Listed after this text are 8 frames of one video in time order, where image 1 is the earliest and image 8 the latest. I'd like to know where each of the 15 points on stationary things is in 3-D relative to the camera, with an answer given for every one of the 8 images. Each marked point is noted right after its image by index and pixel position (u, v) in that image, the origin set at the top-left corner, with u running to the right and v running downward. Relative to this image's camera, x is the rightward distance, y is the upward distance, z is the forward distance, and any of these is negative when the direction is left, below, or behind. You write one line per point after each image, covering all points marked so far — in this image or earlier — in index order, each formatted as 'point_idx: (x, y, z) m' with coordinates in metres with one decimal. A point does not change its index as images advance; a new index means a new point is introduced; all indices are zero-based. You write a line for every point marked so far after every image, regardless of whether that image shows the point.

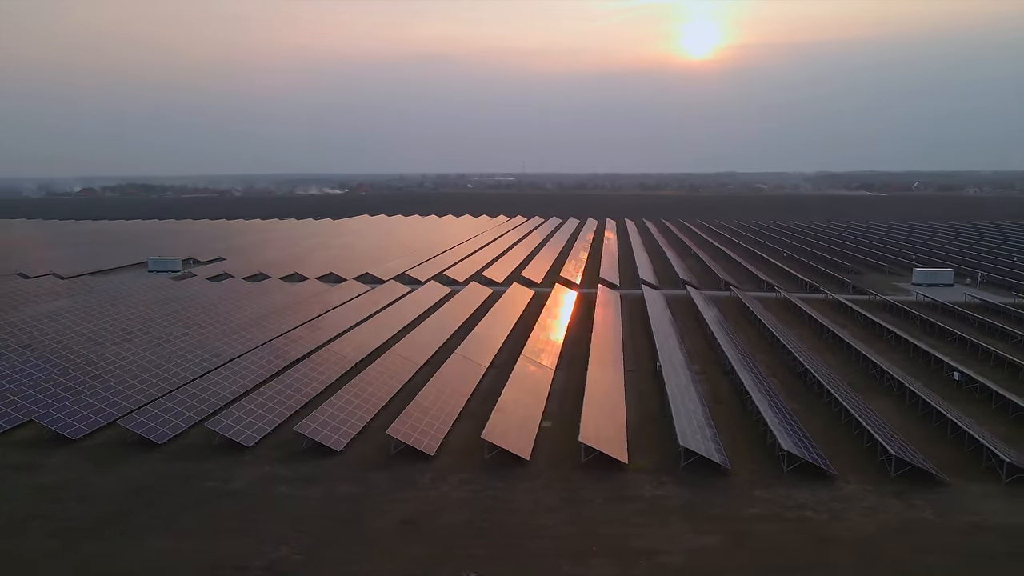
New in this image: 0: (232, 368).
0: (-6.2, -1.7, +16.3) m
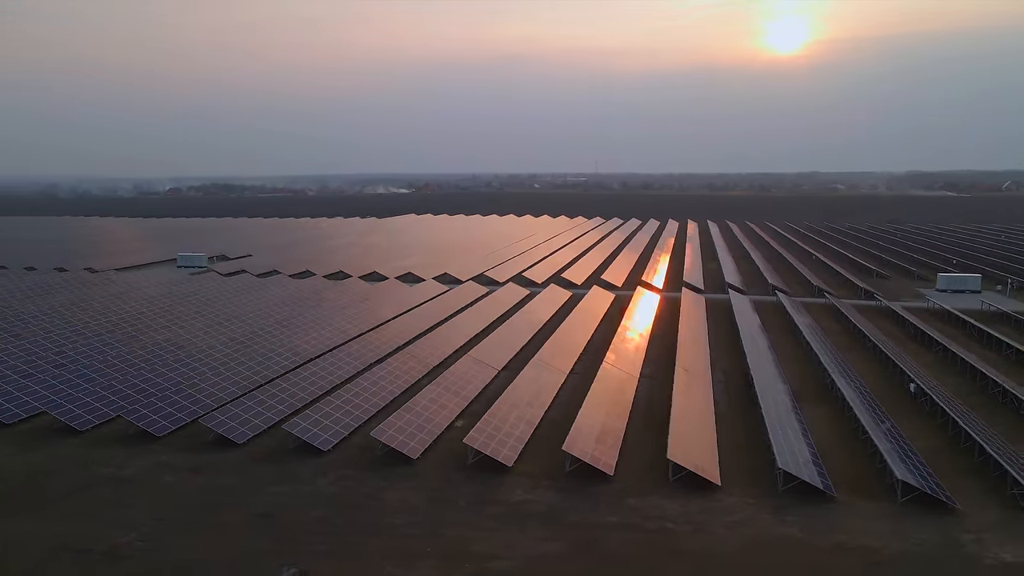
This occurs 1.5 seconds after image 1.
0: (-7.5, -1.6, +17.0) m
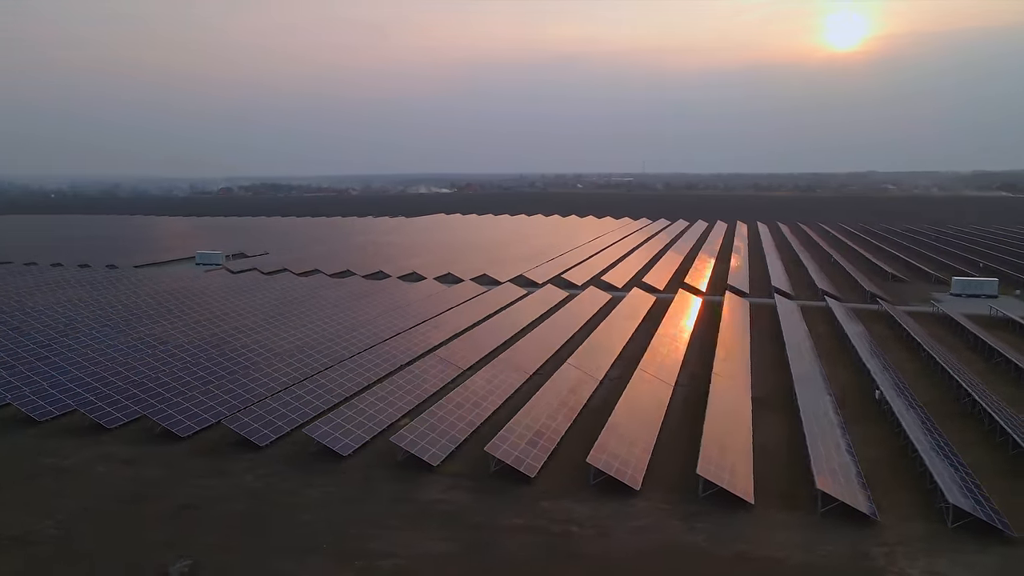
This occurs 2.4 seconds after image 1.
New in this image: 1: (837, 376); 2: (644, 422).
0: (-8.3, -1.6, +17.4) m
1: (+7.2, -2.0, +16.4) m
2: (+2.2, -2.3, +12.5) m
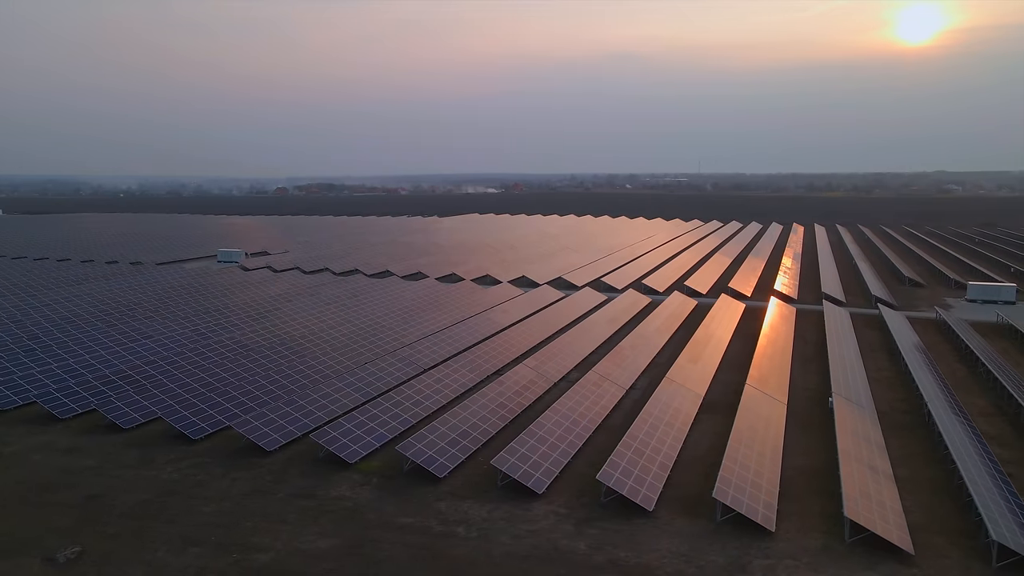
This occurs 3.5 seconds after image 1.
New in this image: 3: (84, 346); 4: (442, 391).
0: (-9.1, -1.5, +18.0) m
1: (+6.2, -2.0, +15.9) m
2: (+1.0, -2.3, +12.4) m
3: (-10.7, -1.4, +18.3) m
4: (-1.4, -2.0, +14.7) m
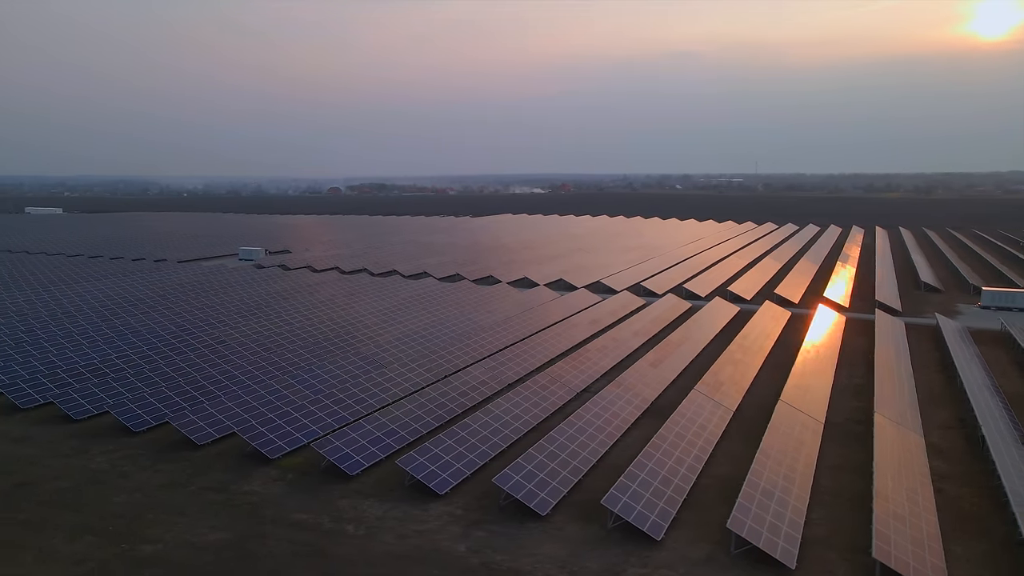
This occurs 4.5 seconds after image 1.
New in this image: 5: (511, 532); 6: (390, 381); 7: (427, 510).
0: (-9.9, -1.4, +18.7) m
1: (+5.2, -2.1, +15.5) m
2: (-0.3, -2.4, +12.4) m
3: (-11.4, -1.3, +19.1) m
4: (-2.5, -2.0, +14.8) m
5: (0.0, -3.1, +9.4) m
6: (-2.5, -1.9, +15.2) m
7: (-1.2, -3.0, +10.1) m
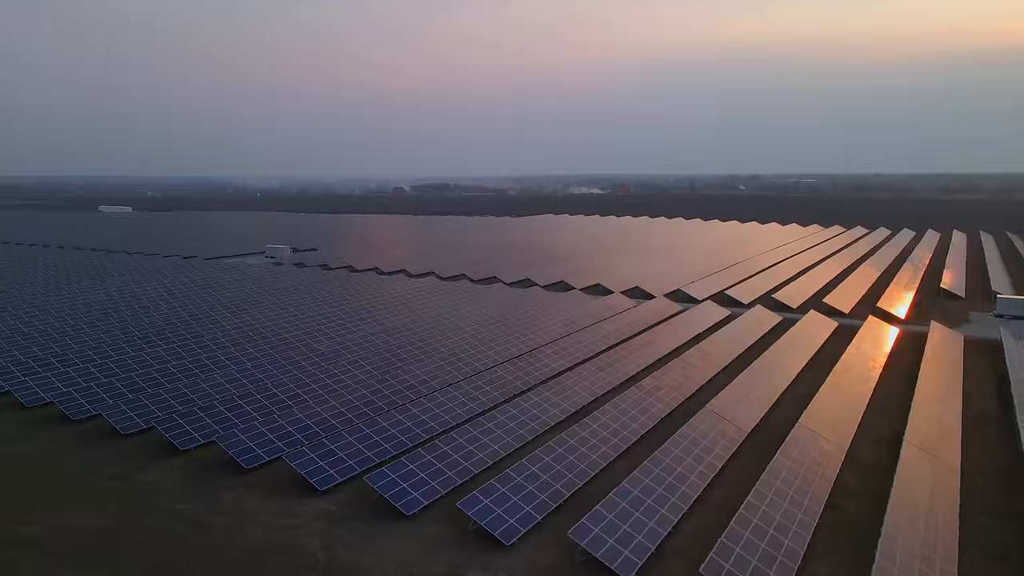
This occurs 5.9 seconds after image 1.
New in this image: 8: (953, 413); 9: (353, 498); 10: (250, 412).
0: (-10.9, -1.3, +19.6) m
1: (+4.0, -2.2, +15.1) m
2: (-1.8, -2.4, +12.5) m
3: (-12.3, -1.2, +20.1) m
4: (-3.8, -2.0, +15.1) m
5: (-1.8, -3.1, +9.5) m
6: (-3.8, -1.9, +15.5) m
7: (-2.9, -3.0, +10.2) m
8: (+8.1, -2.3, +13.5) m
9: (-2.2, -3.0, +10.3) m
10: (-4.7, -2.3, +13.3) m
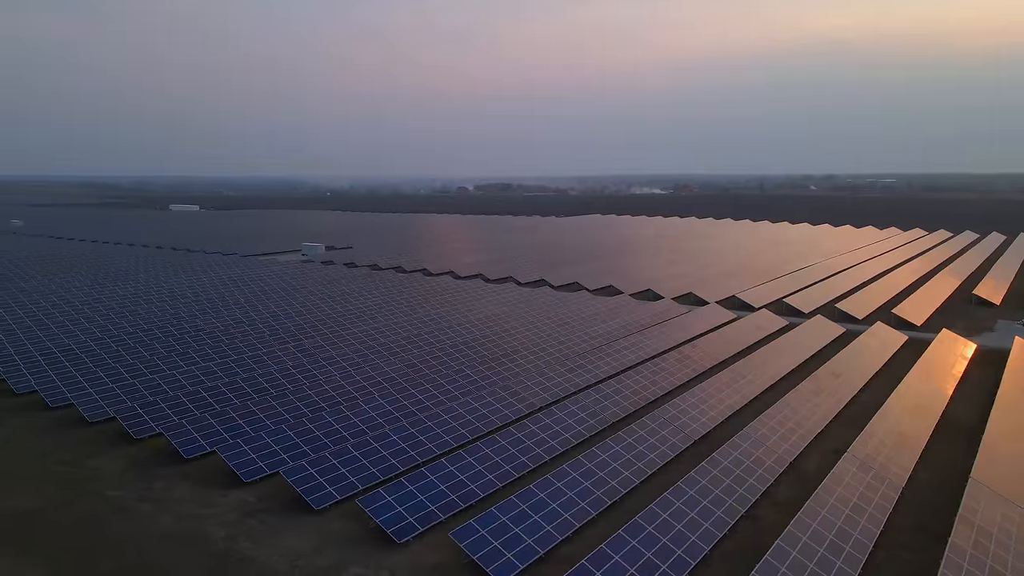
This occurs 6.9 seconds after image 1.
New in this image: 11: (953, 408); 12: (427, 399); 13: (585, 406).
0: (-11.2, -1.1, +20.6) m
1: (+3.2, -2.3, +14.8) m
2: (-2.8, -2.3, +12.7) m
3: (-12.6, -1.0, +21.2) m
4: (-4.5, -1.9, +15.5) m
5: (-3.1, -3.1, +9.7) m
6: (-4.5, -1.8, +15.9) m
7: (-4.1, -3.0, +10.5) m
8: (+7.1, -2.4, +12.9) m
9: (-3.4, -2.9, +10.6) m
10: (-5.7, -2.3, +13.8) m
11: (+8.7, -2.4, +14.4) m
12: (-1.7, -2.1, +14.2) m
13: (+1.3, -2.1, +13.5) m
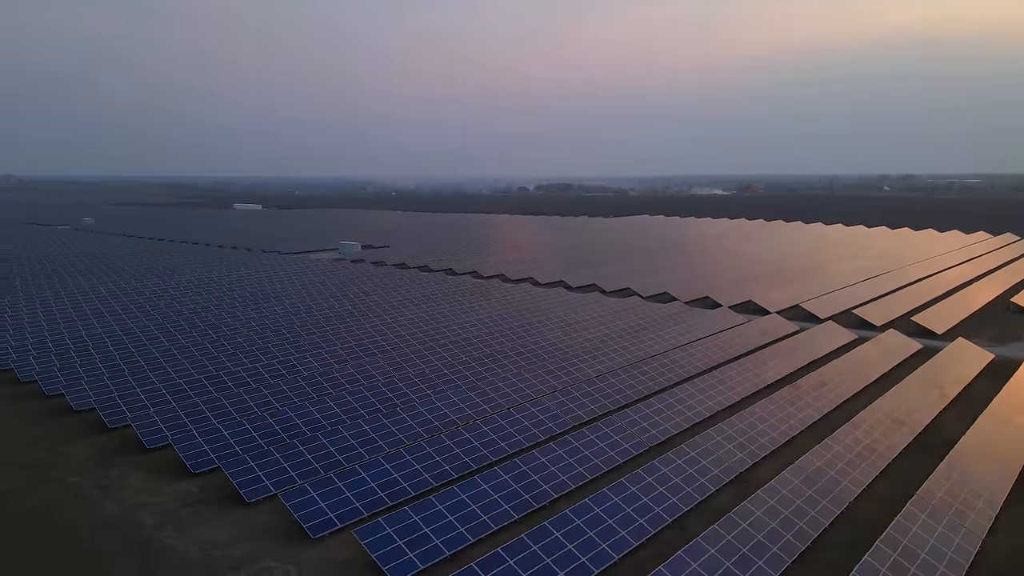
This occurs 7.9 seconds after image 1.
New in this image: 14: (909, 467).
0: (-11.2, -1.0, +21.5) m
1: (+2.6, -2.3, +14.5) m
2: (-3.6, -2.3, +12.9) m
3: (-12.6, -0.9, +22.3) m
4: (-5.0, -1.9, +15.9) m
5: (-4.1, -3.1, +10.0) m
6: (-5.0, -1.8, +16.3) m
7: (-5.1, -2.9, +10.9) m
8: (+6.4, -2.5, +12.3) m
9: (-4.4, -2.9, +10.9) m
10: (-6.3, -2.2, +14.3) m
11: (+8.0, -2.5, +13.6) m
12: (-2.3, -2.1, +14.3) m
13: (+0.6, -2.1, +13.4) m
14: (+6.2, -2.8, +11.5) m
